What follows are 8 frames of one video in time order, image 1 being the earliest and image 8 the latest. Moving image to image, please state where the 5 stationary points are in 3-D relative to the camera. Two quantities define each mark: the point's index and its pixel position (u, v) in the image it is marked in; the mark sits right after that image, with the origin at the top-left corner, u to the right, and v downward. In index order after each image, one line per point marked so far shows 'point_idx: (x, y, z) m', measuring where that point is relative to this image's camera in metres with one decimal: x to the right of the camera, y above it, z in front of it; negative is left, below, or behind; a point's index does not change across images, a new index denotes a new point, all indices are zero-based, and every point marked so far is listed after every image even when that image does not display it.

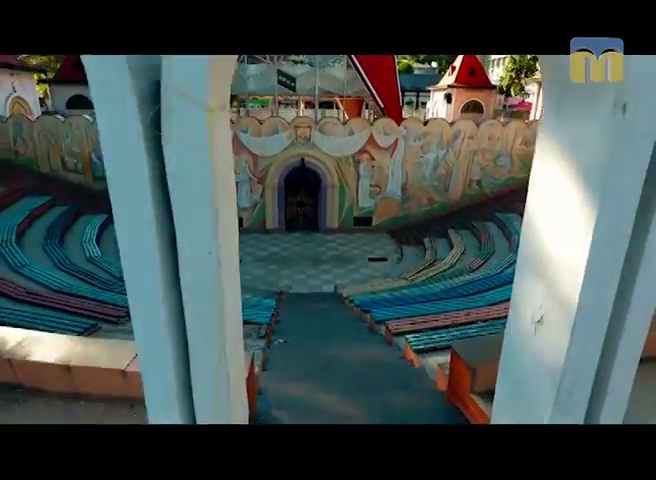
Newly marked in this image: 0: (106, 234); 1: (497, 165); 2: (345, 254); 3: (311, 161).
0: (-1.7, 0.0, +6.4) m
1: (+1.5, +0.7, +7.8) m
2: (+0.1, -0.1, +7.4) m
3: (-0.1, +0.7, +7.6) m
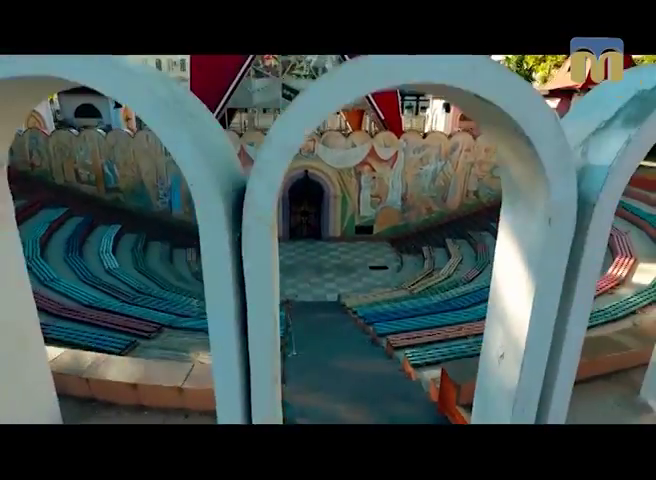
0: (-1.7, 0.0, +6.7) m
1: (+1.5, +0.6, +8.1) m
2: (+0.2, -0.1, +7.7) m
3: (-0.1, +0.6, +7.9) m
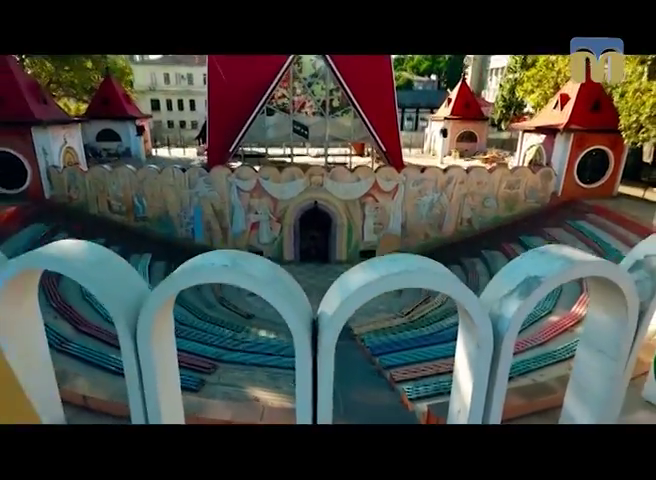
0: (-1.6, -0.2, +7.5) m
1: (+1.6, +0.3, +9.0) m
2: (+0.2, -0.4, +8.5) m
3: (0.0, +0.4, +8.7) m
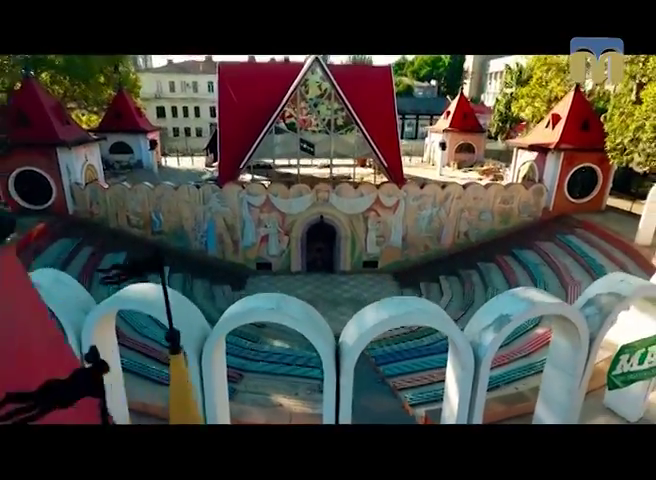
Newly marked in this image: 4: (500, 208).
0: (-1.5, -0.4, +8.1) m
1: (+1.6, +0.2, +9.6) m
2: (+0.3, -0.5, +9.1) m
3: (0.0, +0.3, +9.3) m
4: (+1.9, +0.4, +9.6) m
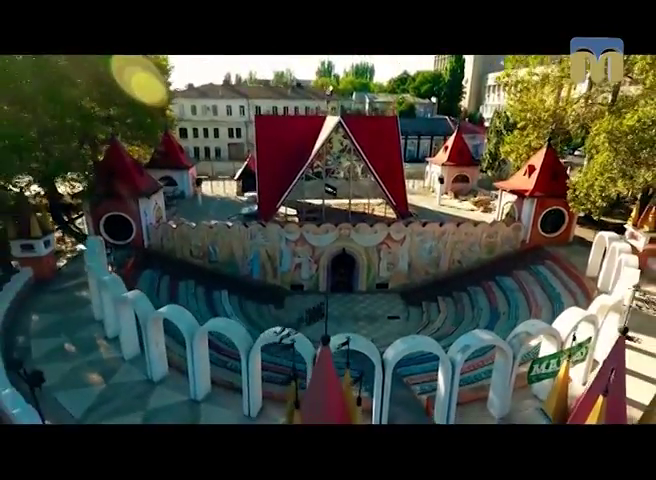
0: (-1.3, -0.7, +10.4) m
1: (+1.9, -0.2, +11.9) m
2: (+0.6, -0.8, +11.4) m
3: (+0.3, -0.1, +11.6) m
4: (+2.2, 0.0, +11.9) m
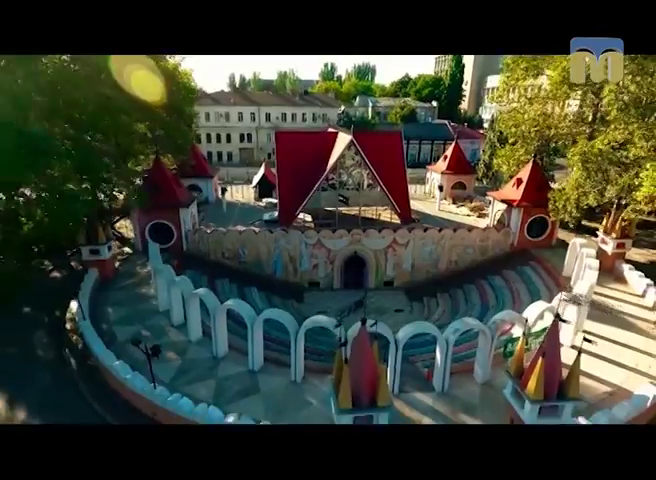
0: (-1.0, -0.8, +12.1) m
1: (+2.1, -0.2, +13.6) m
2: (+0.8, -0.9, +13.1) m
3: (+0.5, -0.2, +13.4) m
4: (+2.4, -0.1, +13.6) m
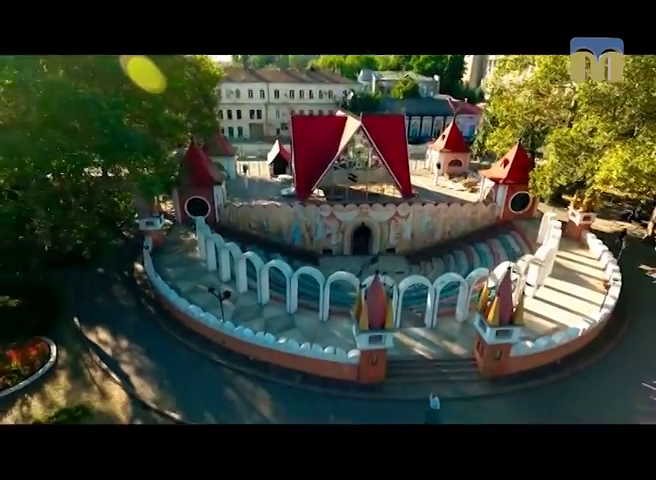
0: (-0.8, -0.3, +14.4) m
1: (+2.3, +0.3, +15.9) m
2: (+1.0, -0.4, +15.4) m
3: (+0.7, +0.3, +15.6) m
4: (+2.6, +0.4, +15.8) m
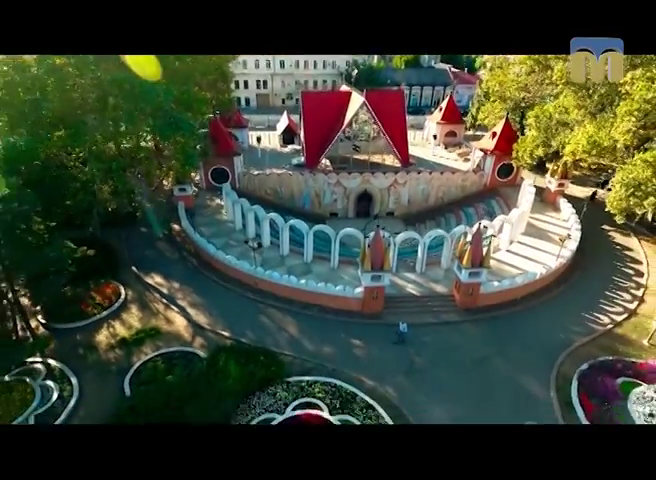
0: (-0.7, +0.3, +16.5) m
1: (+2.5, +1.0, +17.9) m
2: (+1.1, +0.3, +17.5) m
3: (+0.9, +1.0, +17.7) m
4: (+2.7, +1.2, +17.9) m
